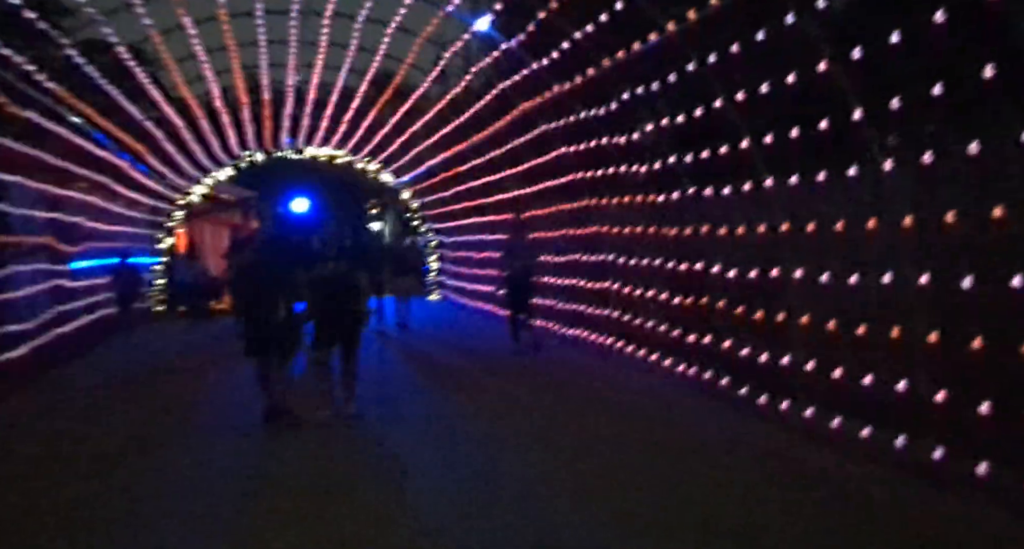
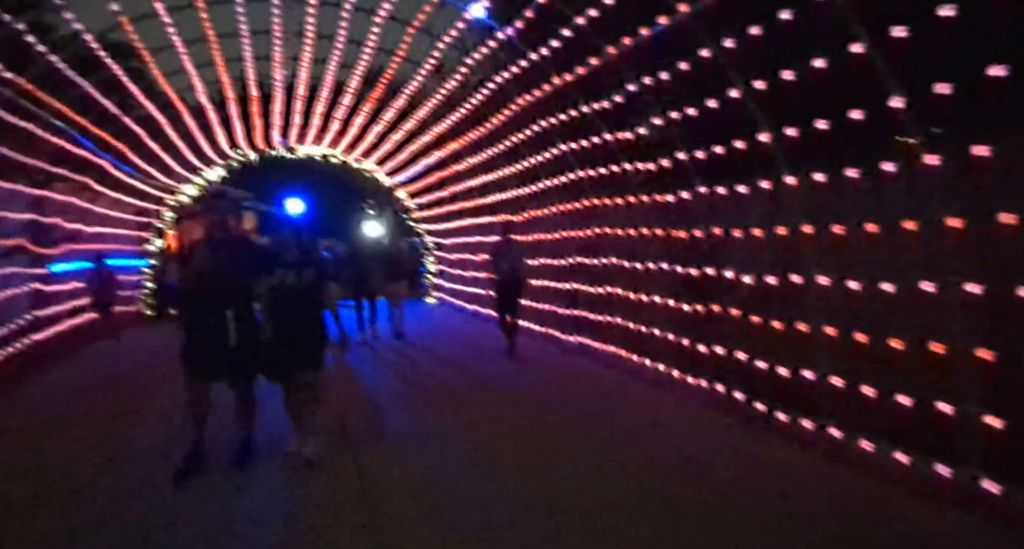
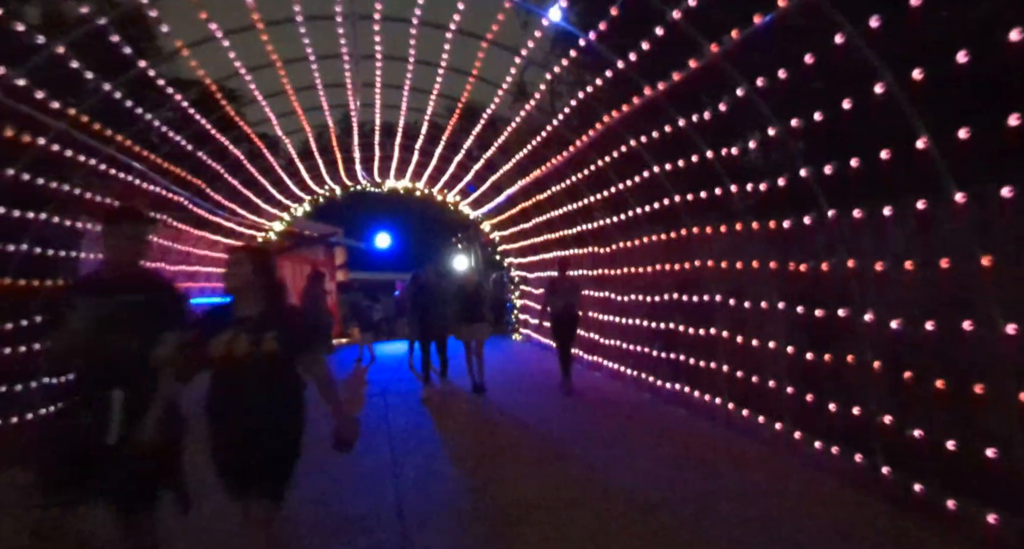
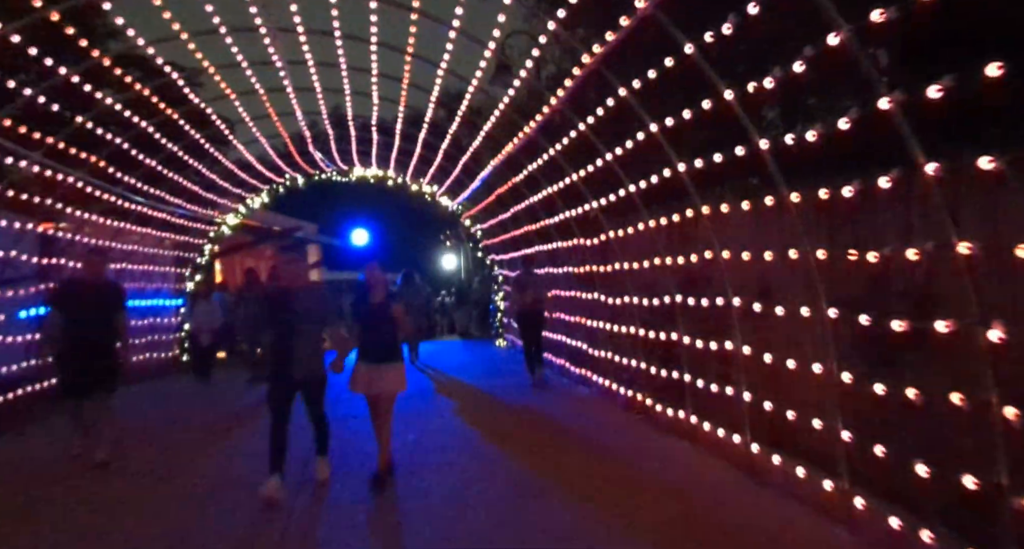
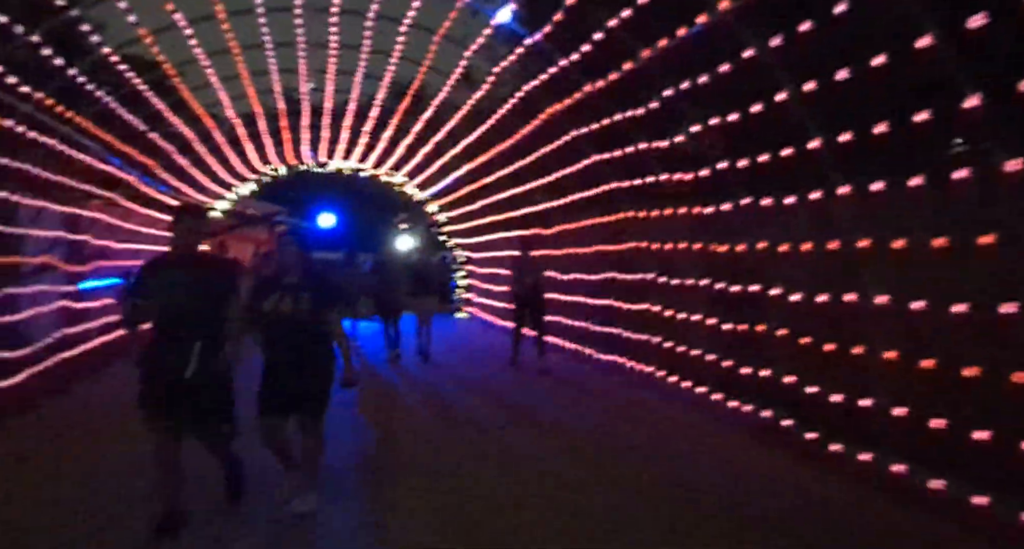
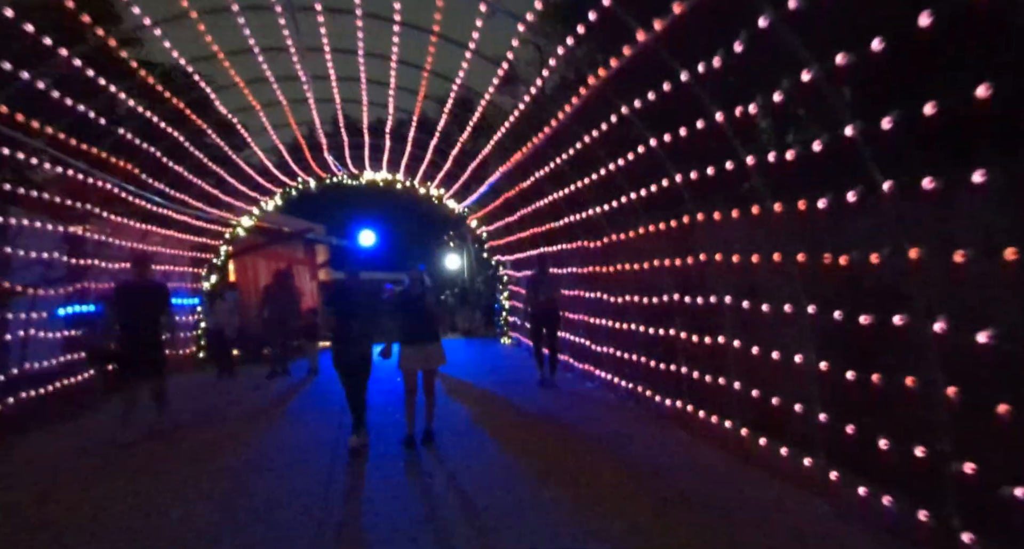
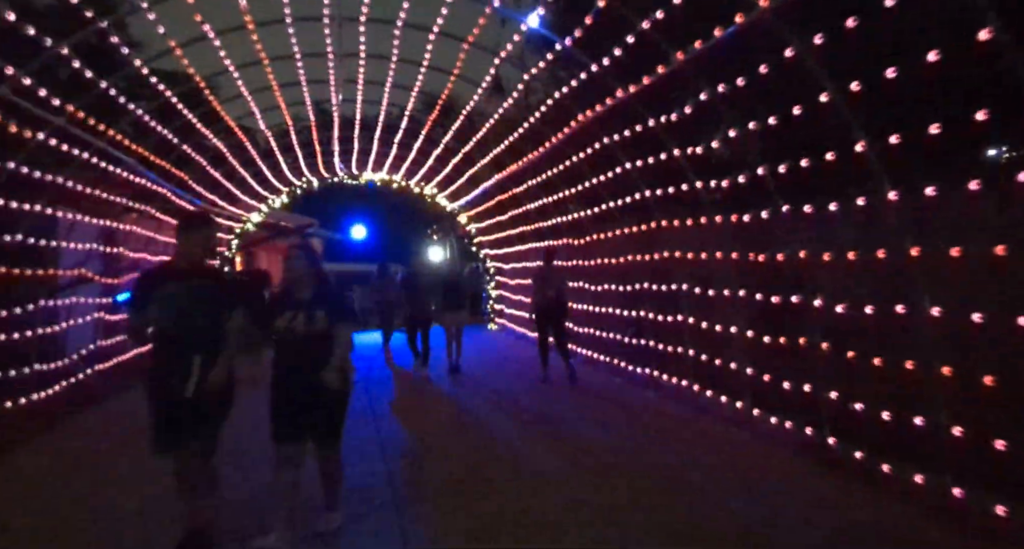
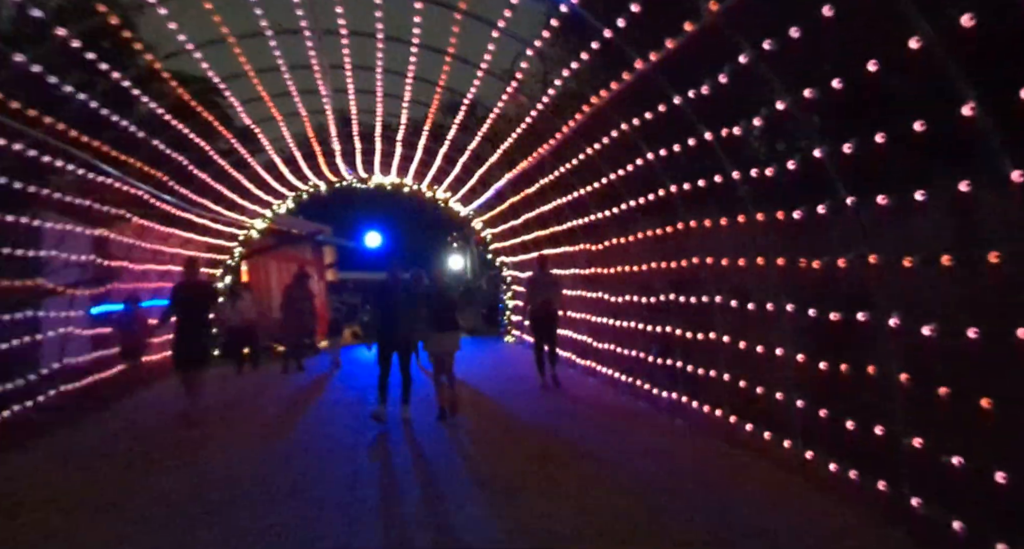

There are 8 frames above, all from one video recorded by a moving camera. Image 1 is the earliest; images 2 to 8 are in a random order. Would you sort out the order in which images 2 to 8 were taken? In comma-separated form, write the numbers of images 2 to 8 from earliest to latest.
2, 5, 7, 3, 8, 6, 4
